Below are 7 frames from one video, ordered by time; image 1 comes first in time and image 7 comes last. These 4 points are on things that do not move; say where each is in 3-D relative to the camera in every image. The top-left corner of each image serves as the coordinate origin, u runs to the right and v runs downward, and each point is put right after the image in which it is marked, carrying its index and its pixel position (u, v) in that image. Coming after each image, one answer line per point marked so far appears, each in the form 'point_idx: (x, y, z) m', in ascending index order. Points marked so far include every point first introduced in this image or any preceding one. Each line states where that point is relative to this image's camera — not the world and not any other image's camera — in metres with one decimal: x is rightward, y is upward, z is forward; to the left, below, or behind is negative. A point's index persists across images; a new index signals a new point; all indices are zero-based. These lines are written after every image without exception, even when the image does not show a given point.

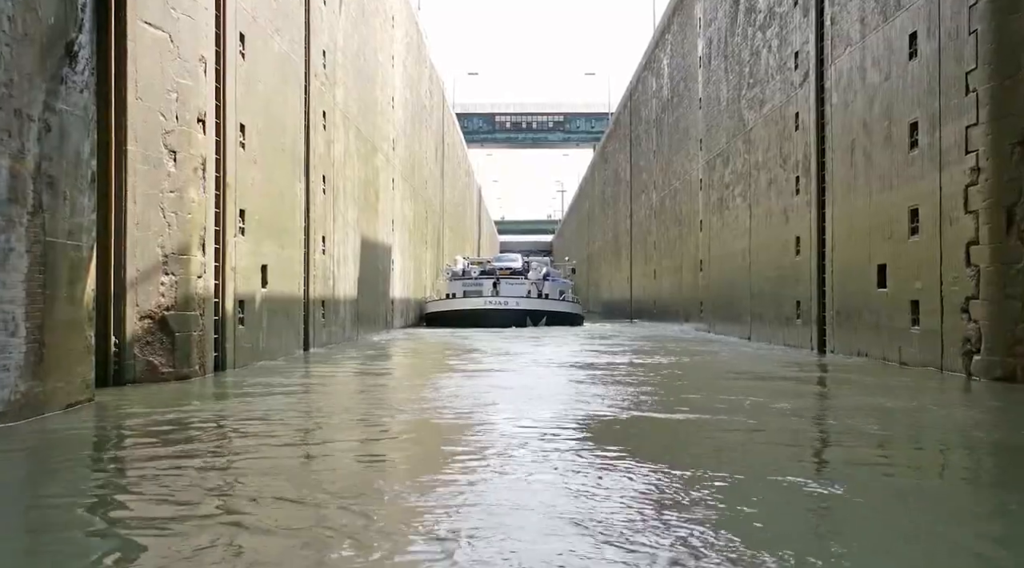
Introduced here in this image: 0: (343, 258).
0: (-3.1, +0.5, +18.5) m
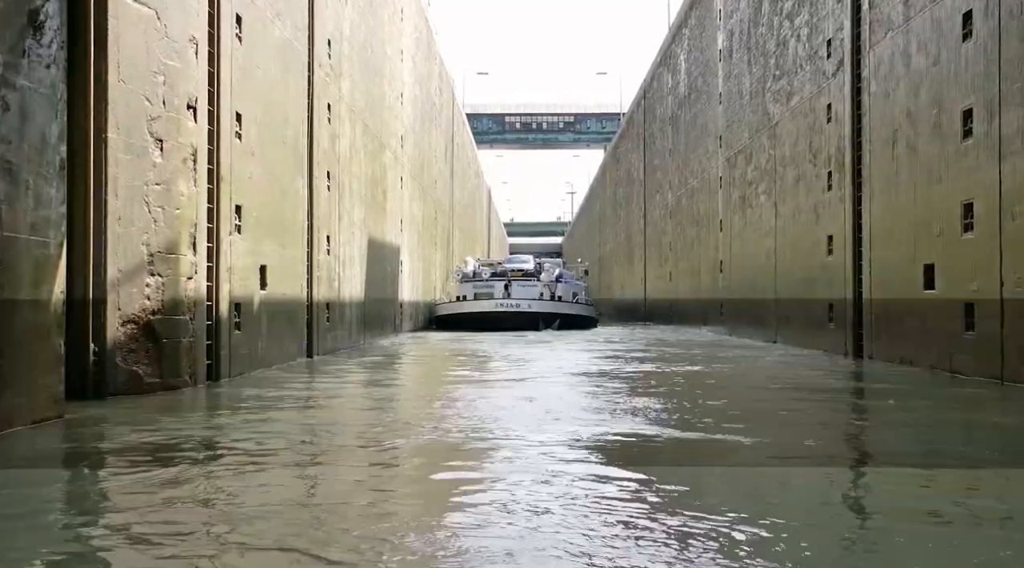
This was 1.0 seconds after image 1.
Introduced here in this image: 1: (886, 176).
0: (-2.9, +0.4, +17.6) m
1: (+4.9, +1.4, +13.2) m
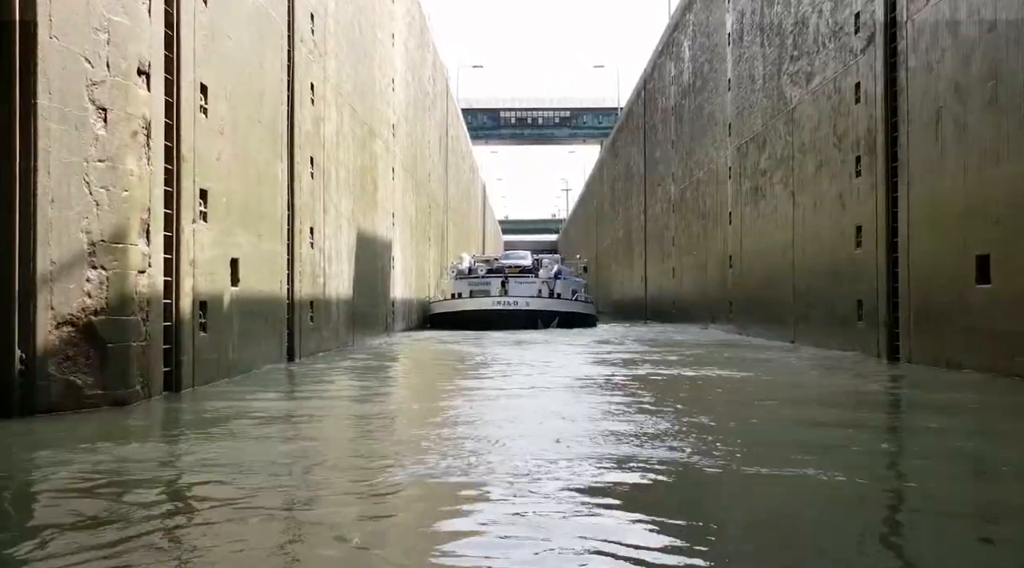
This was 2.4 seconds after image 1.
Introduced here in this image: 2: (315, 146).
0: (-2.9, +0.5, +16.3) m
1: (+4.9, +1.5, +11.9) m
2: (-2.9, +2.0, +14.9) m
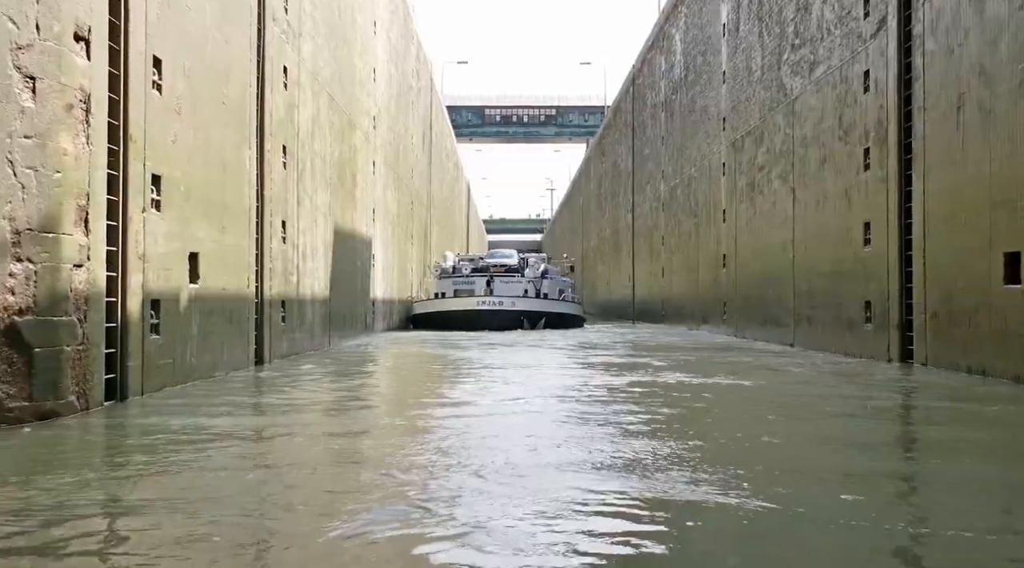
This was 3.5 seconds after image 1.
0: (-3.1, +0.5, +15.3) m
1: (+4.8, +1.5, +11.1) m
2: (-3.1, +2.1, +13.9) m
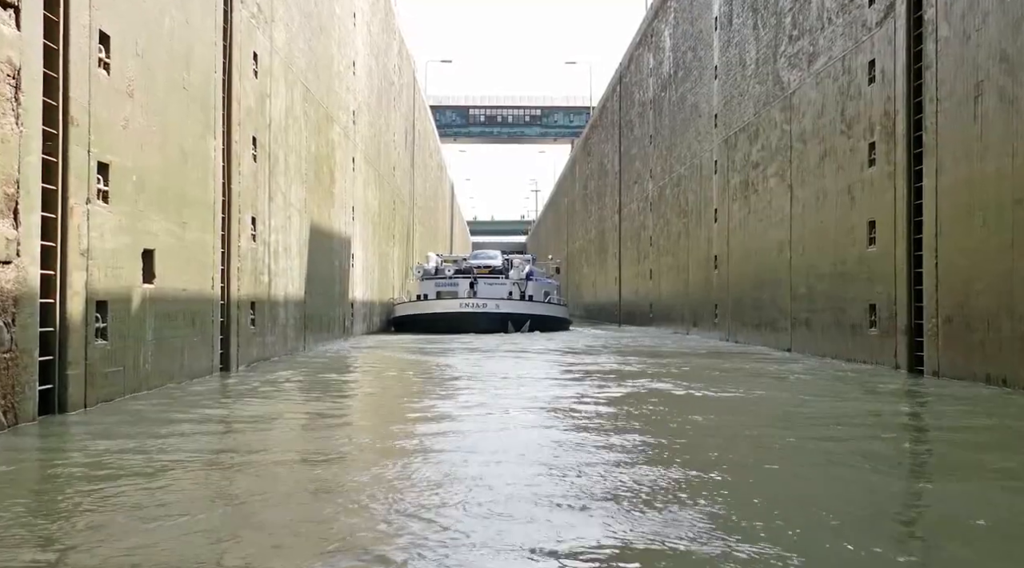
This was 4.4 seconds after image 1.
0: (-3.3, +0.5, +14.5) m
1: (+4.6, +1.5, +10.4) m
2: (-3.3, +2.1, +13.1) m
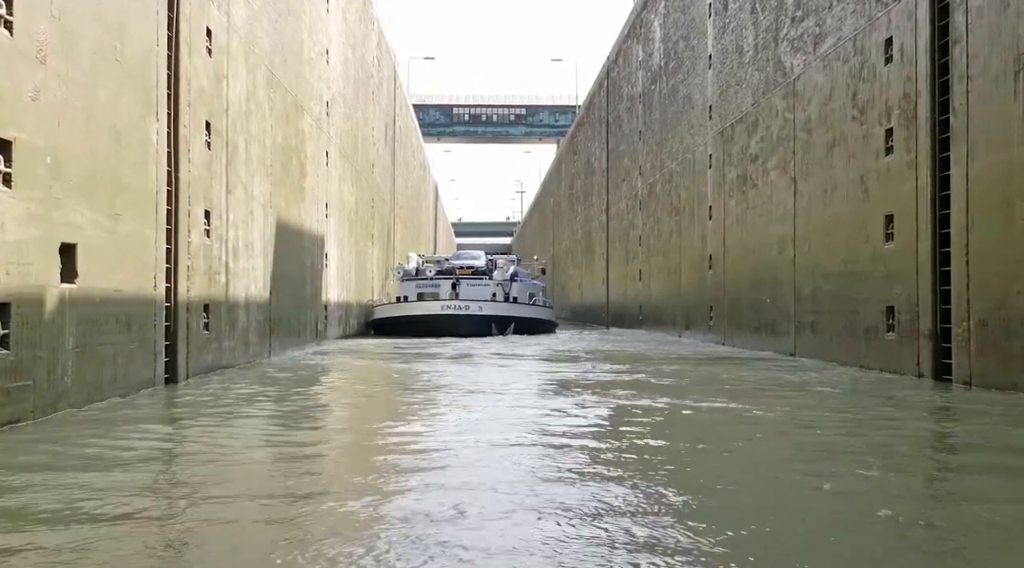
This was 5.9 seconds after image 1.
0: (-3.5, +0.5, +13.2) m
1: (+4.4, +1.5, +9.2) m
2: (-3.5, +2.1, +11.8) m
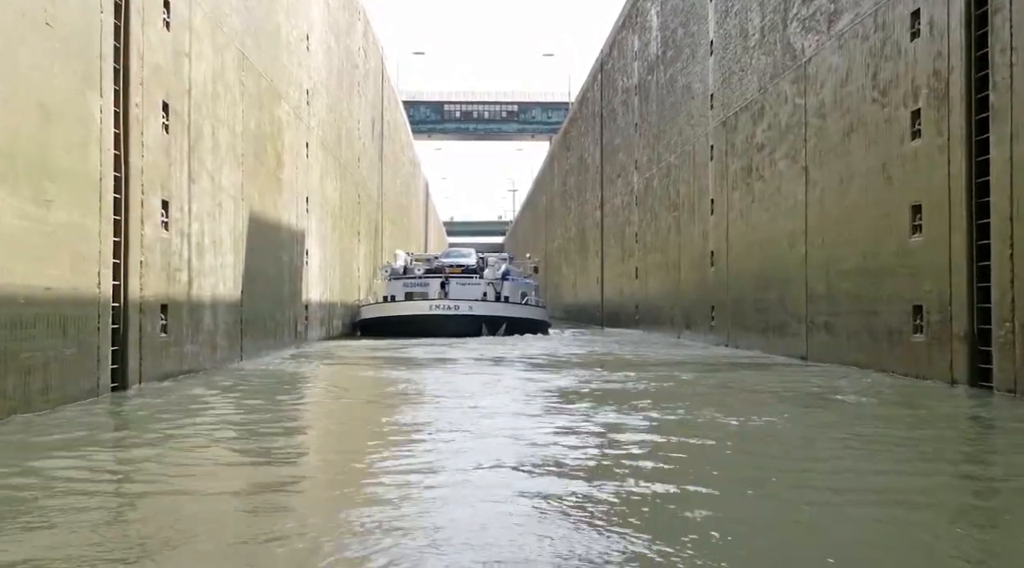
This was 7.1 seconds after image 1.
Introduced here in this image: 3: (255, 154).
0: (-3.6, +0.5, +12.1) m
1: (+4.4, +1.5, +8.2) m
2: (-3.6, +2.1, +10.7) m
3: (-3.8, +1.9, +14.7) m
